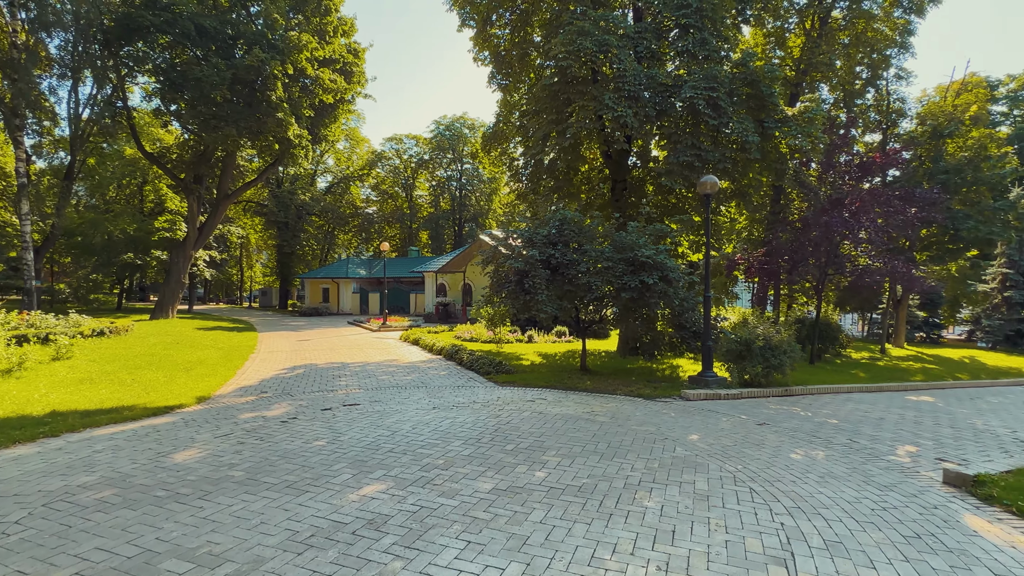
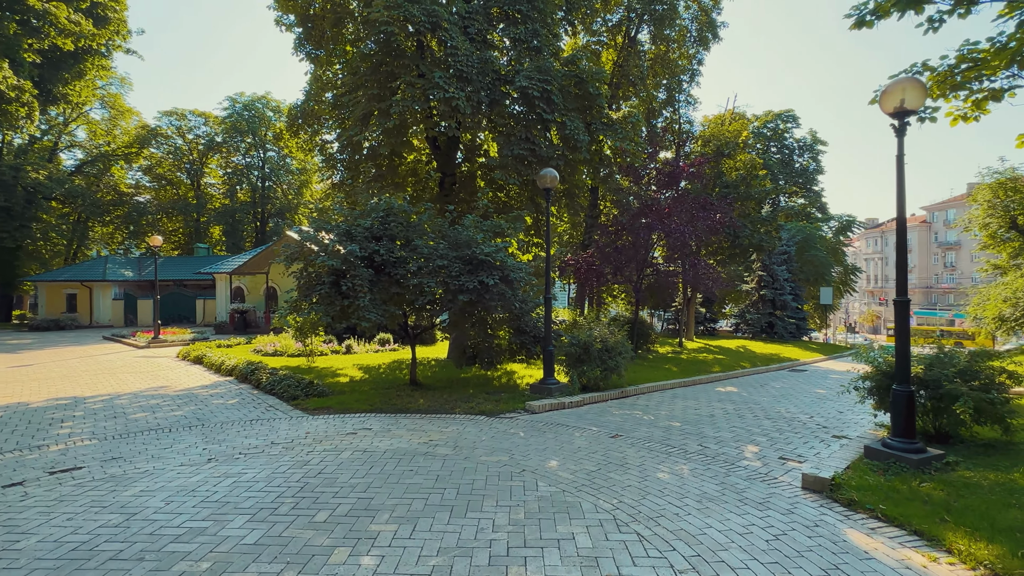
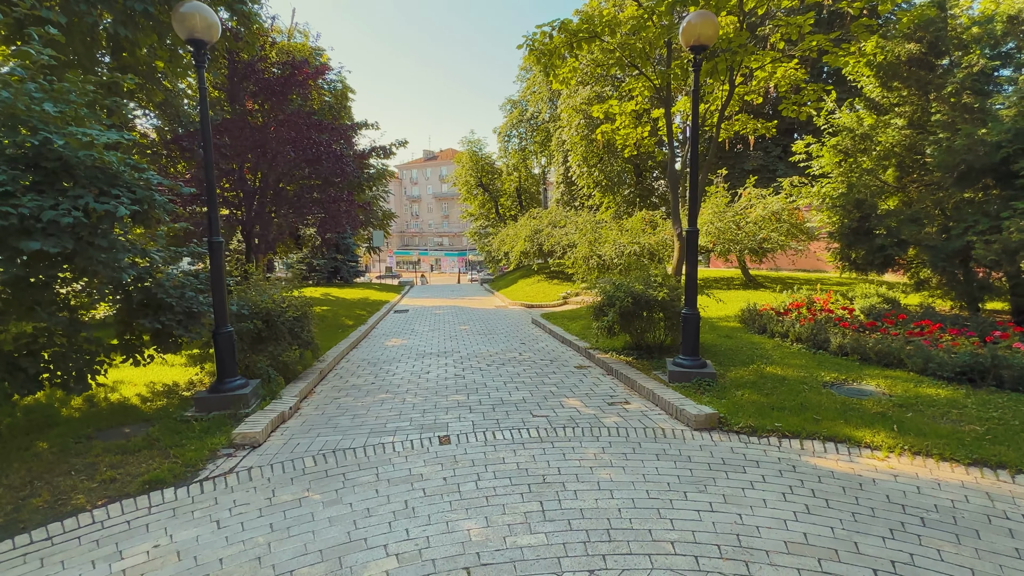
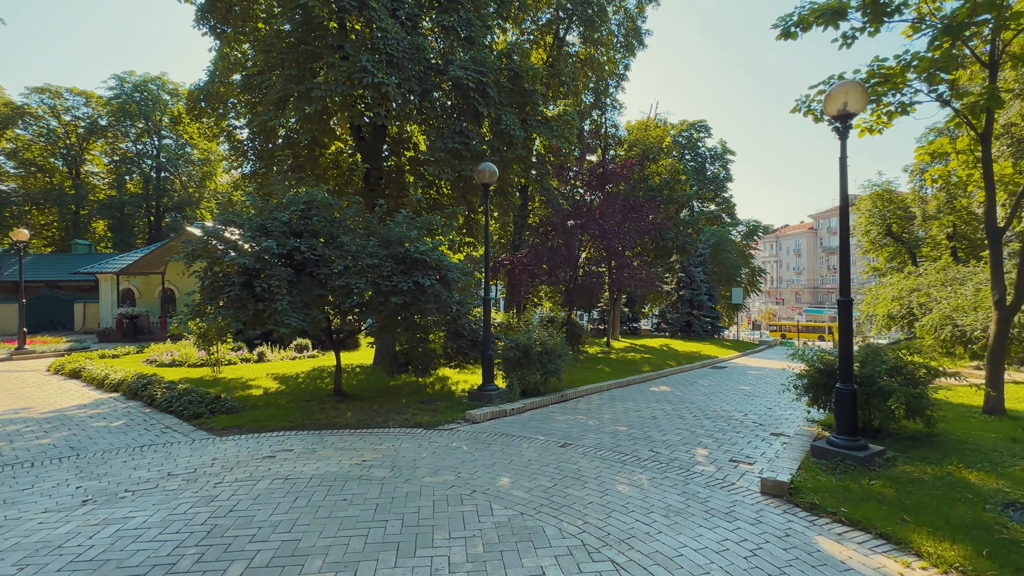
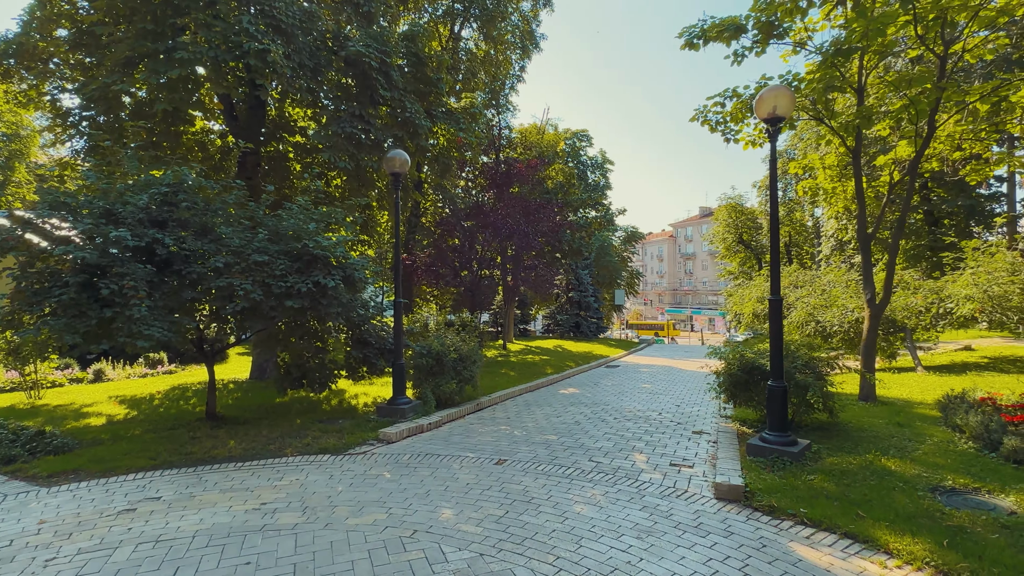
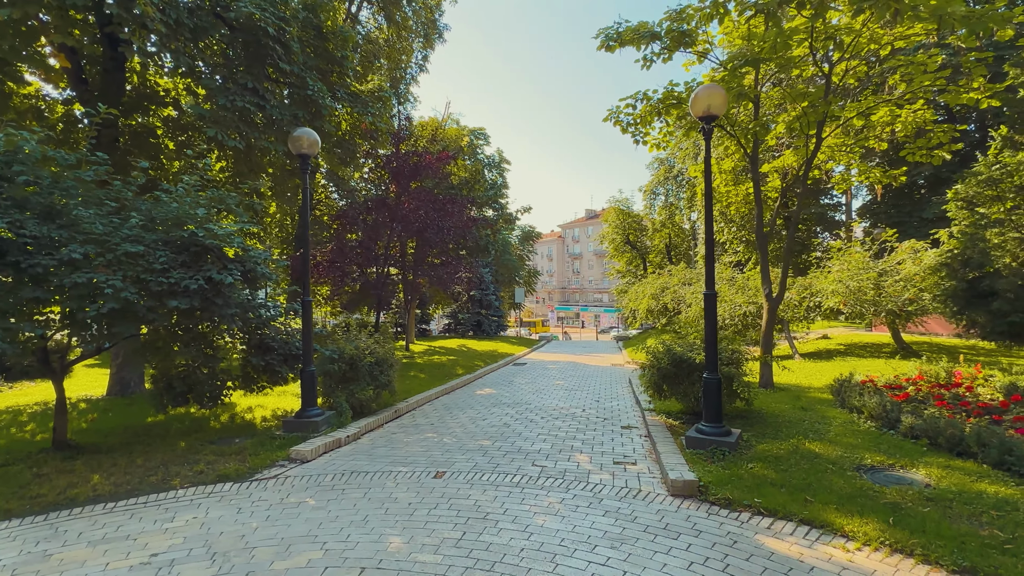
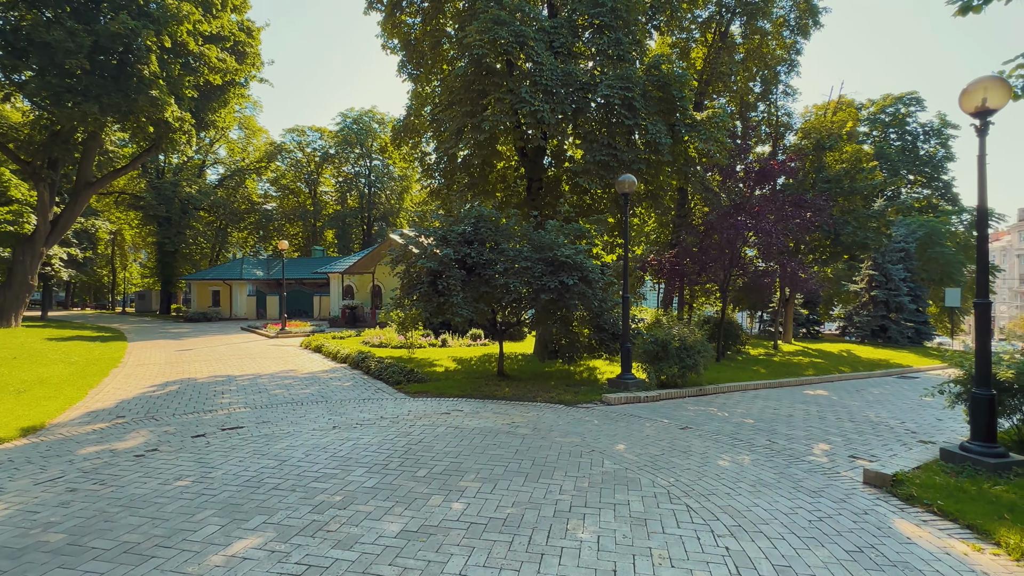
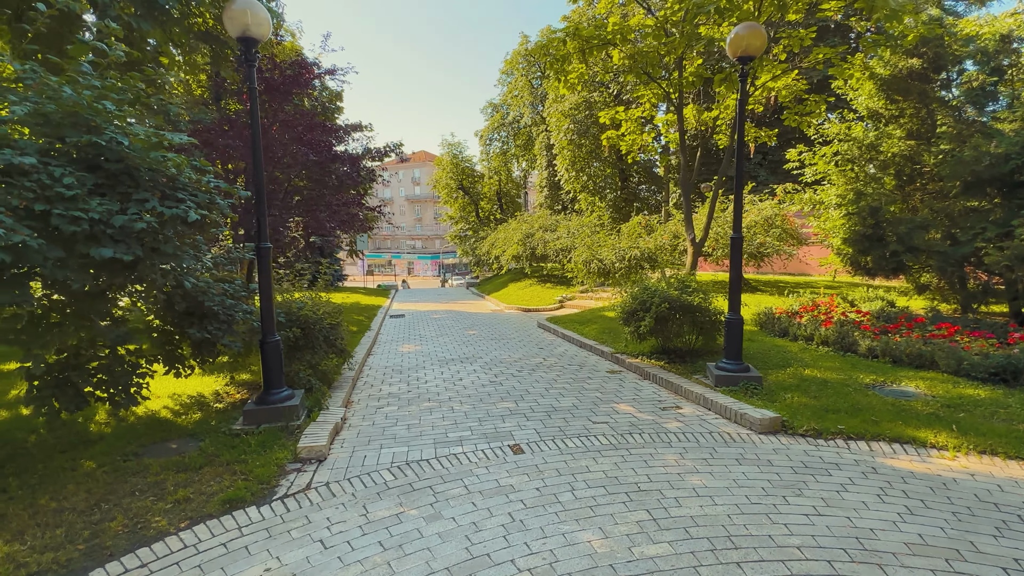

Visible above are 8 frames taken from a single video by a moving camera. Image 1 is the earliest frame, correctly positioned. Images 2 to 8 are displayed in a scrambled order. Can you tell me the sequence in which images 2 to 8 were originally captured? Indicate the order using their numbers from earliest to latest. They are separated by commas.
7, 2, 4, 5, 6, 3, 8
